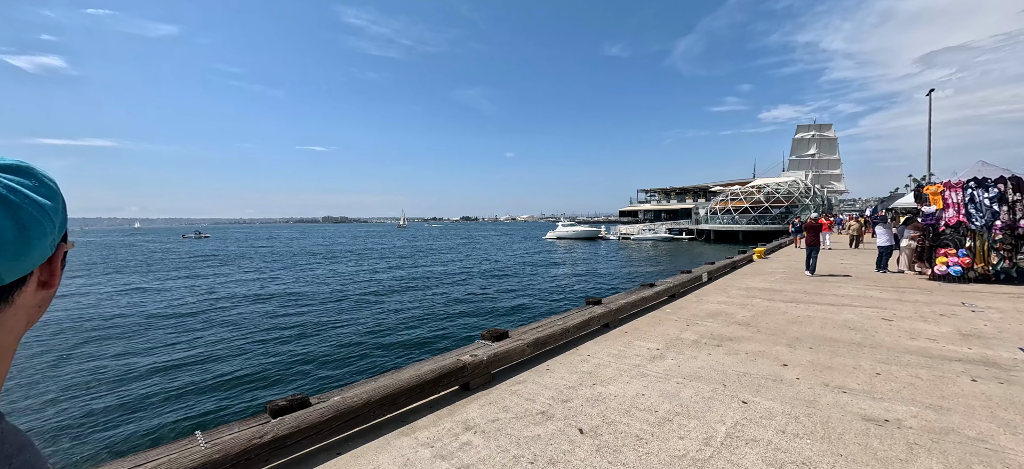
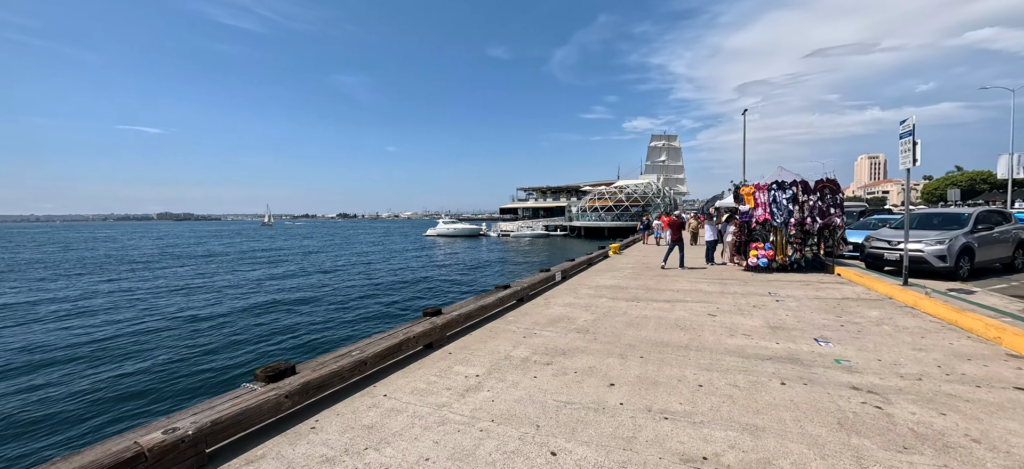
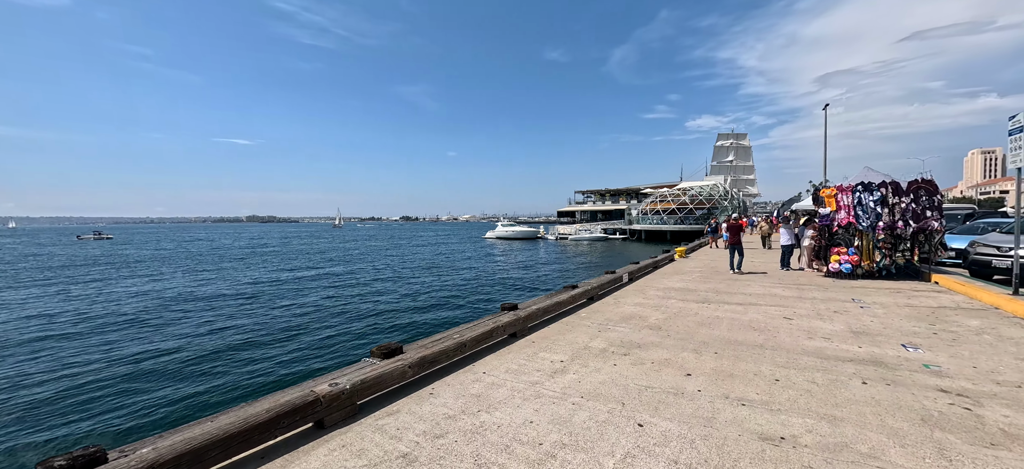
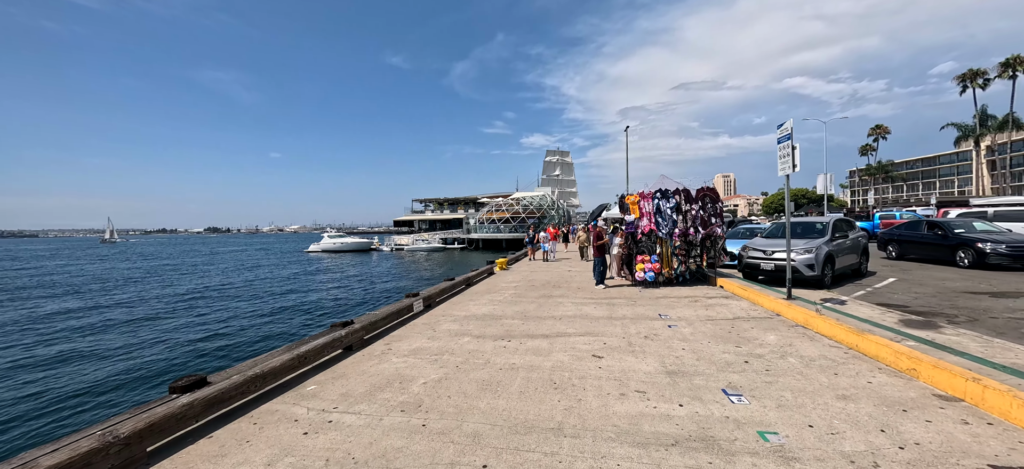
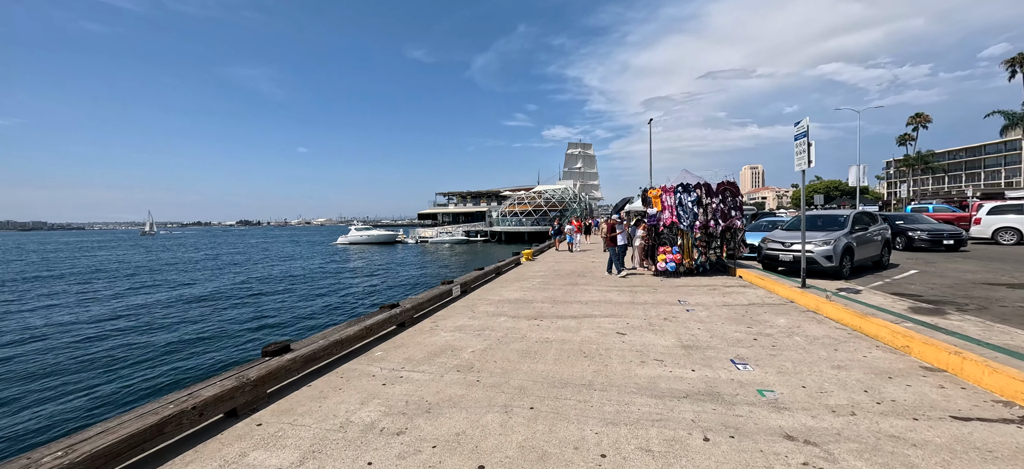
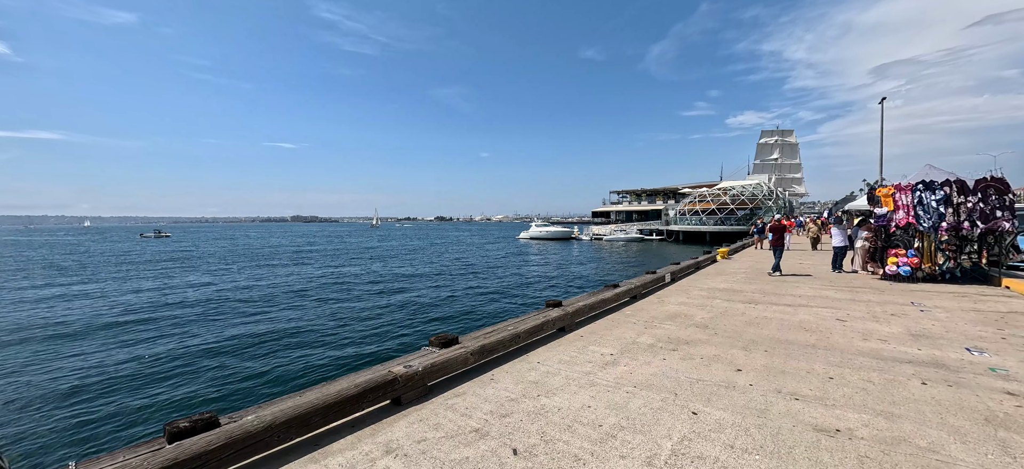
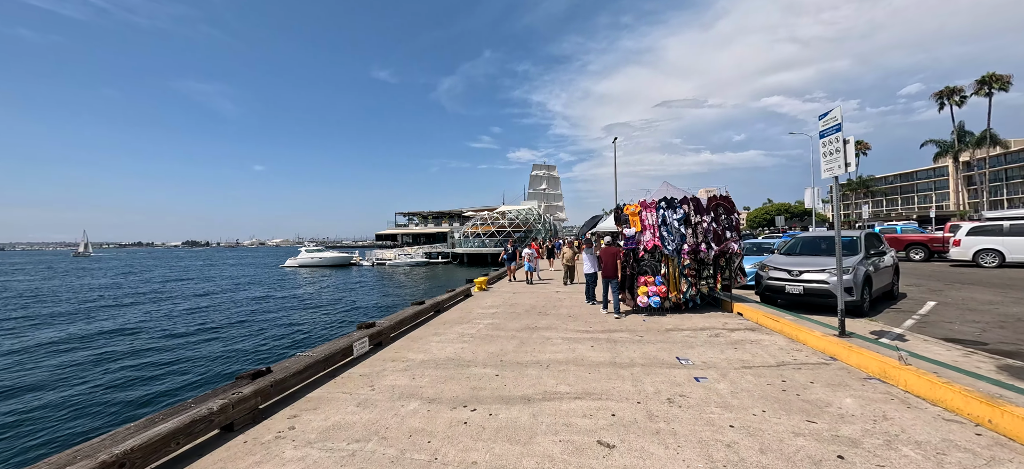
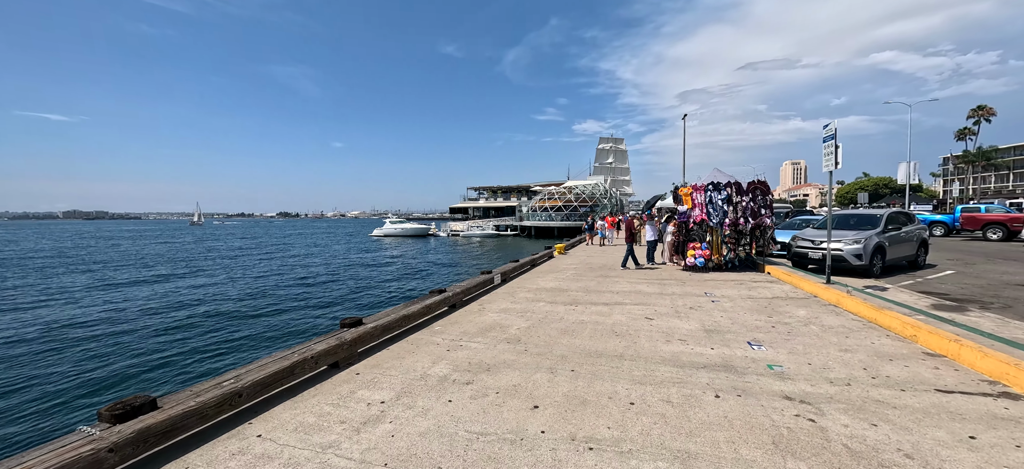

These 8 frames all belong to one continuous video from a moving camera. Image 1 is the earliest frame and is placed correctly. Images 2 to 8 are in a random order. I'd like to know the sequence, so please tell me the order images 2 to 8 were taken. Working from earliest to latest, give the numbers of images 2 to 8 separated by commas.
6, 3, 2, 8, 5, 4, 7
